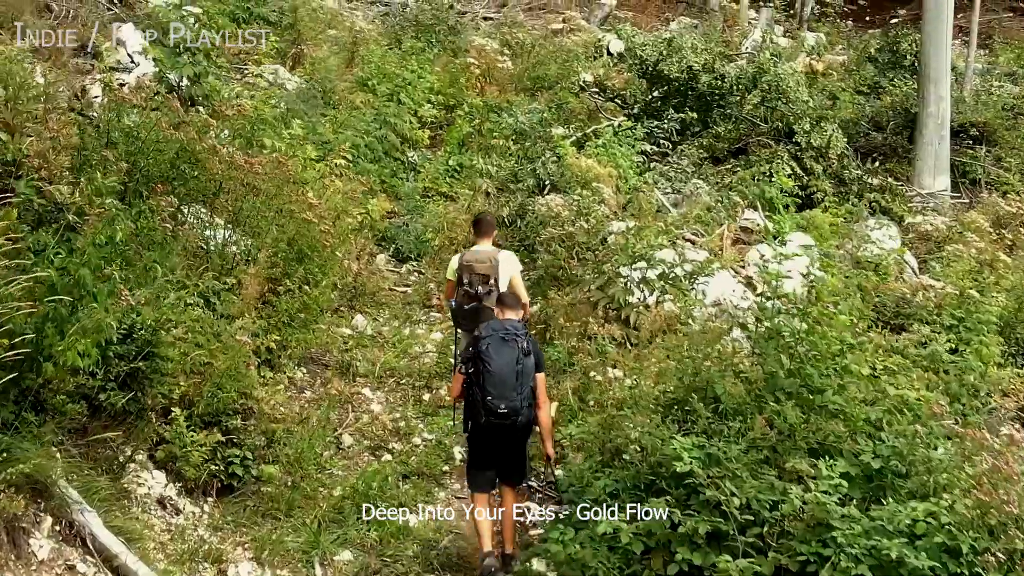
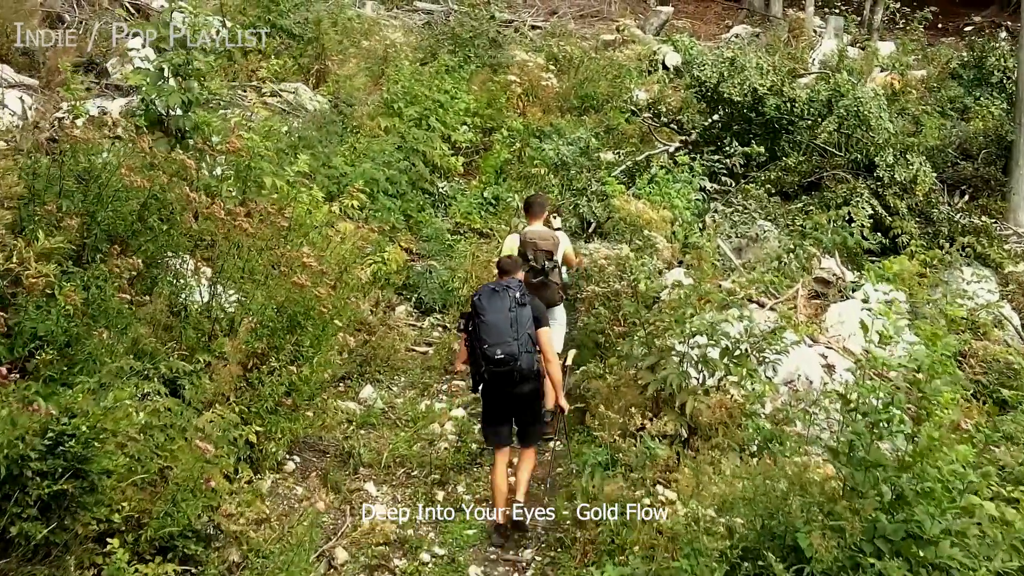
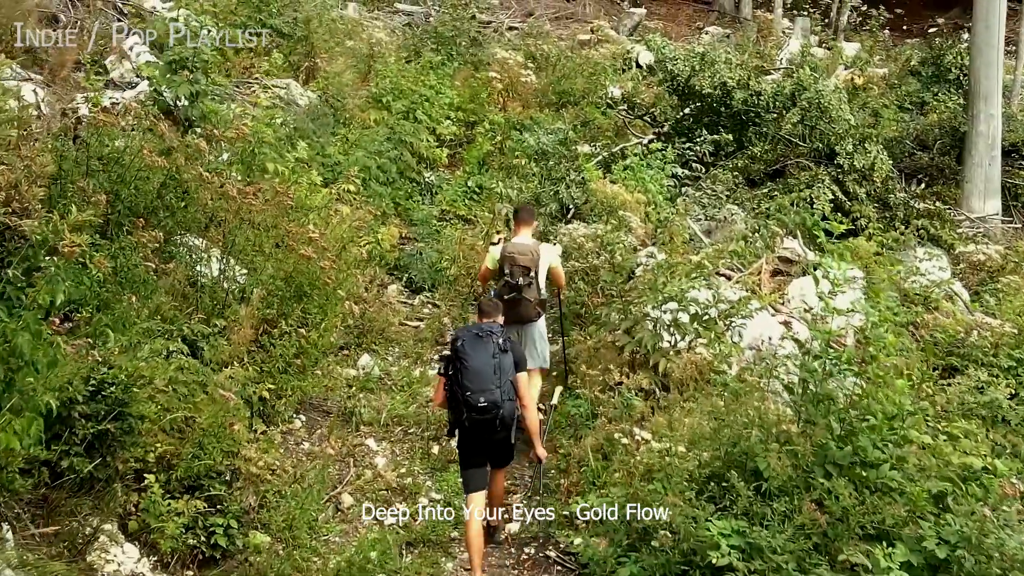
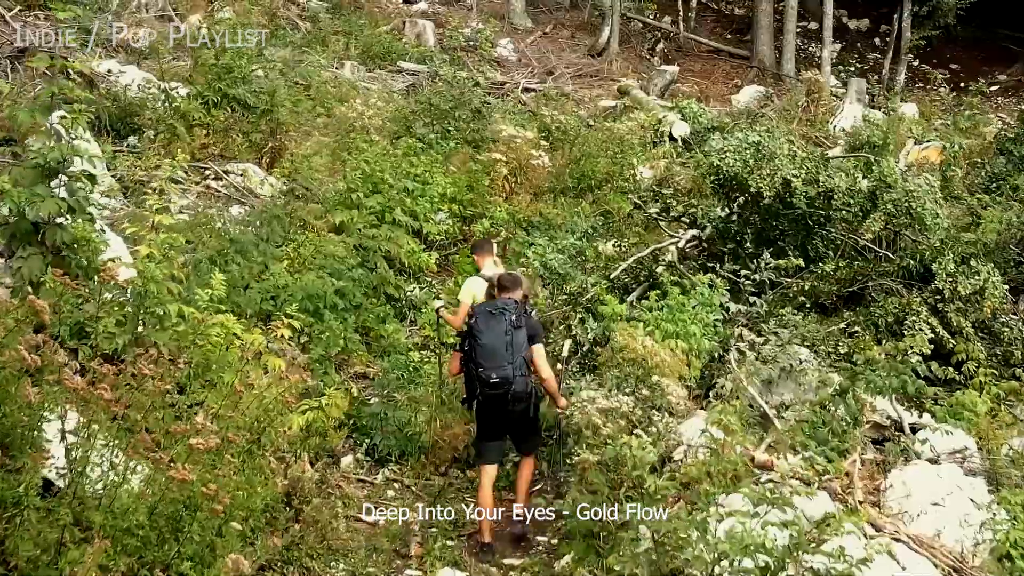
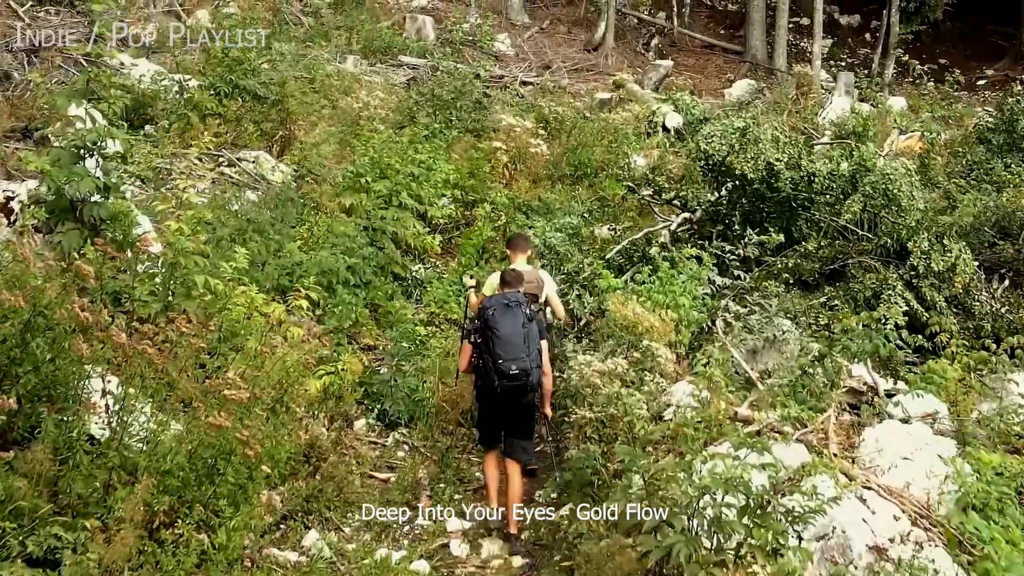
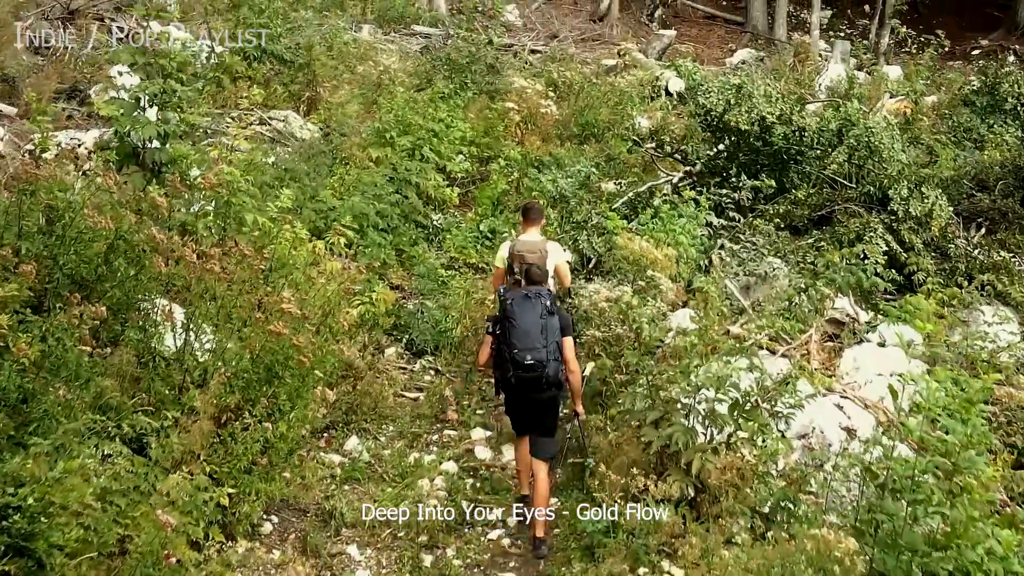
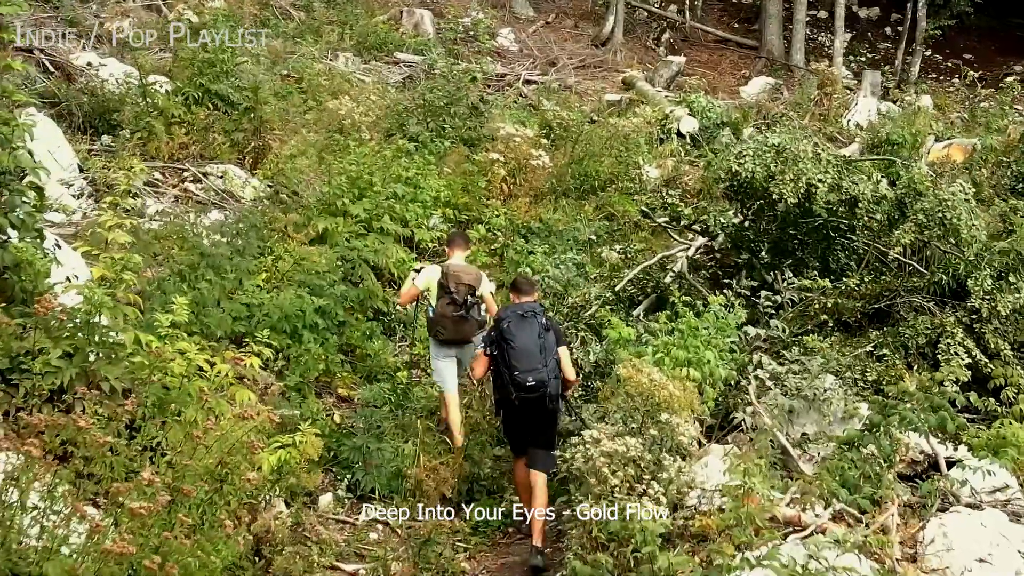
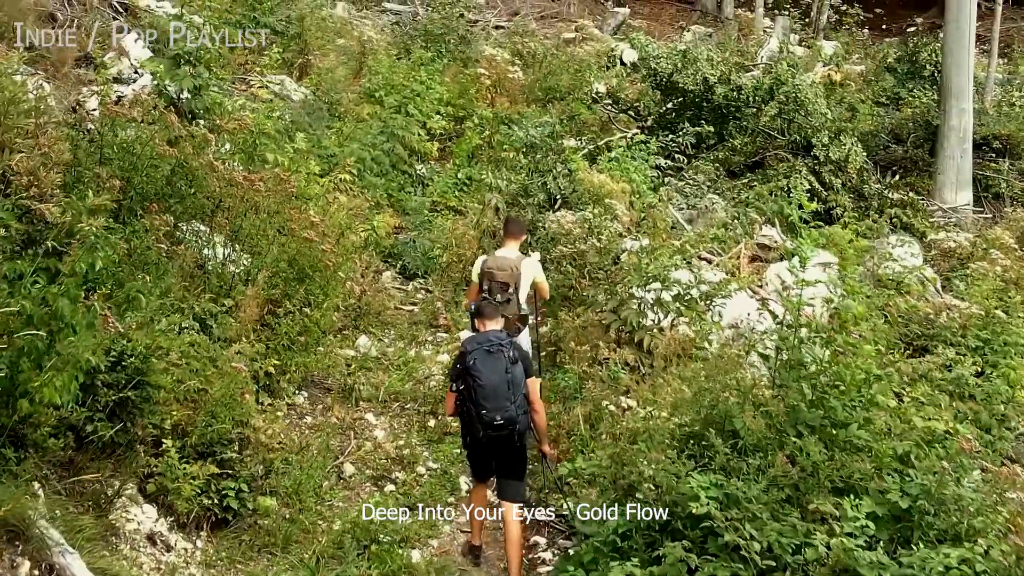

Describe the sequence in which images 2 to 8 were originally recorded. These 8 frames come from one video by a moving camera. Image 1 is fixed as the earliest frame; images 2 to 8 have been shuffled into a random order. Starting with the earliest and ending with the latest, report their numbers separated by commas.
8, 3, 2, 6, 5, 4, 7
